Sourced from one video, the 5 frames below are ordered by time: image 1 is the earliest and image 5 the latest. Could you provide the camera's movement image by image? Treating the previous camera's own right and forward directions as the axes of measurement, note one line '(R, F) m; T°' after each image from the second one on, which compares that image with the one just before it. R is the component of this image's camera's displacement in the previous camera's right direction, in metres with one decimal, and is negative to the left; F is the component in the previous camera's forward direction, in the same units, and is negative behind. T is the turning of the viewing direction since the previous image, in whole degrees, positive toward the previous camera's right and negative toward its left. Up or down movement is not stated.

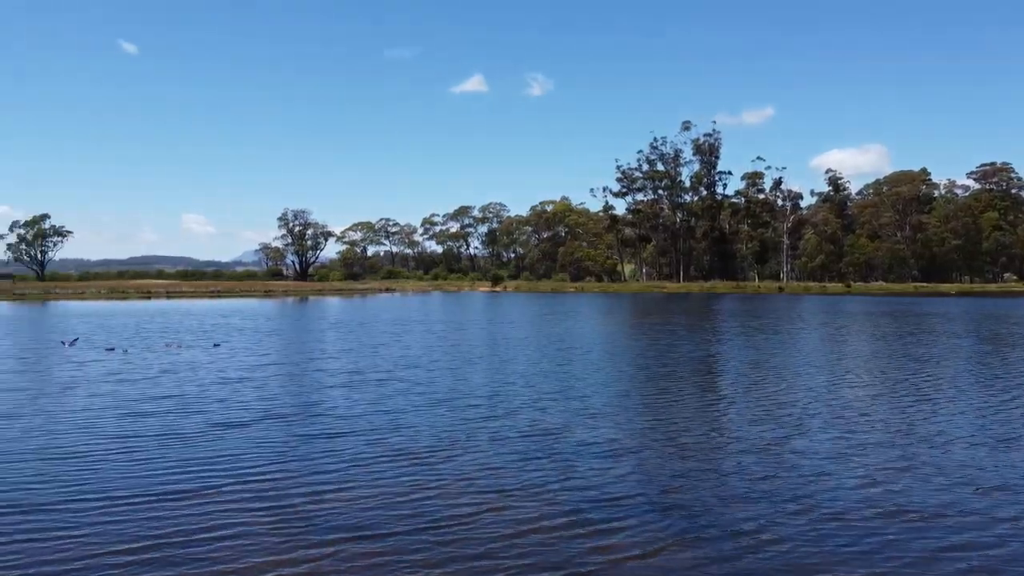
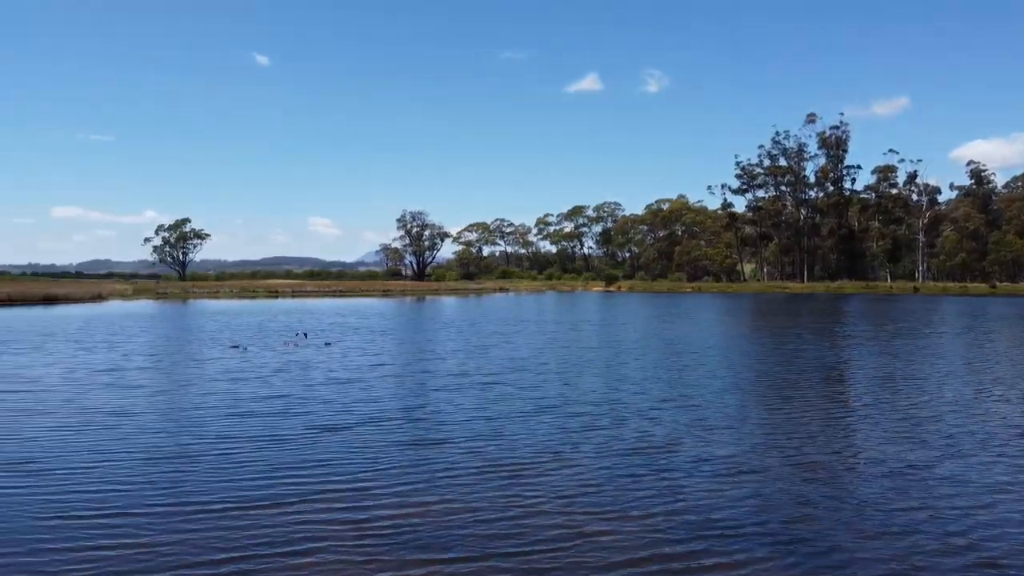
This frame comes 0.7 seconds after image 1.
(+0.1, +0.7) m; -8°
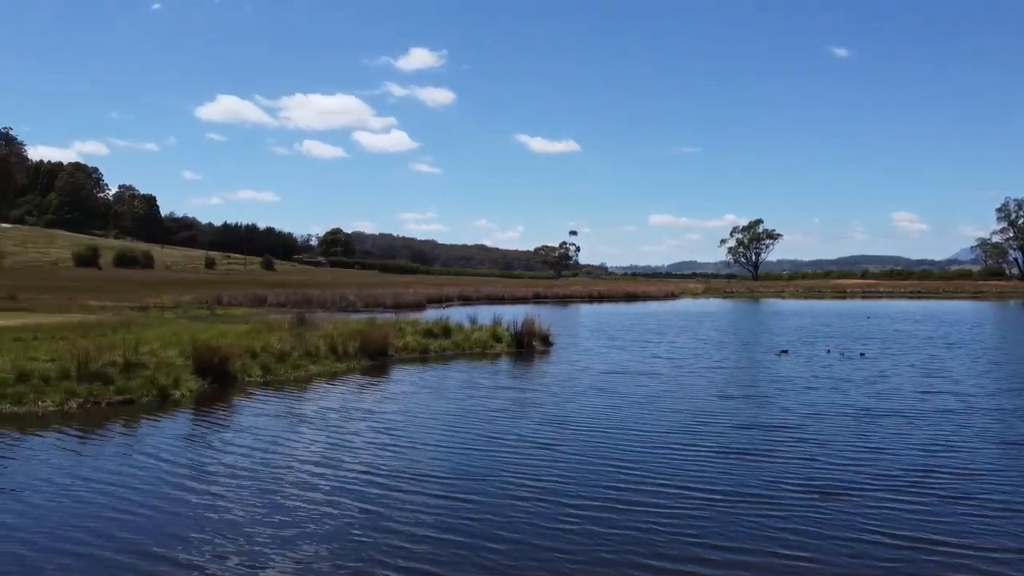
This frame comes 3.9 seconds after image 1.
(+0.1, +3.8) m; -40°
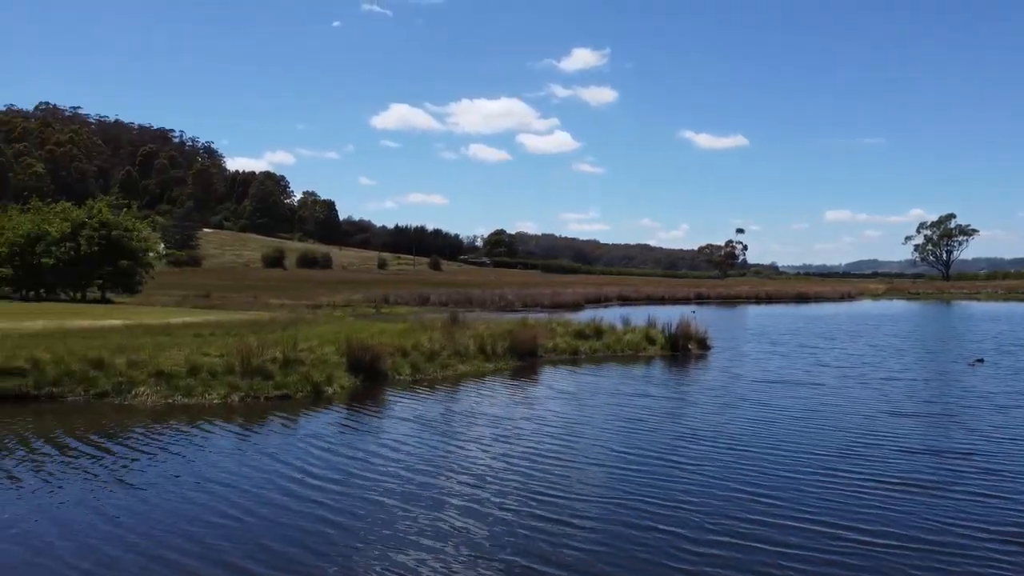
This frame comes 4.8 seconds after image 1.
(+0.4, +0.8) m; -12°
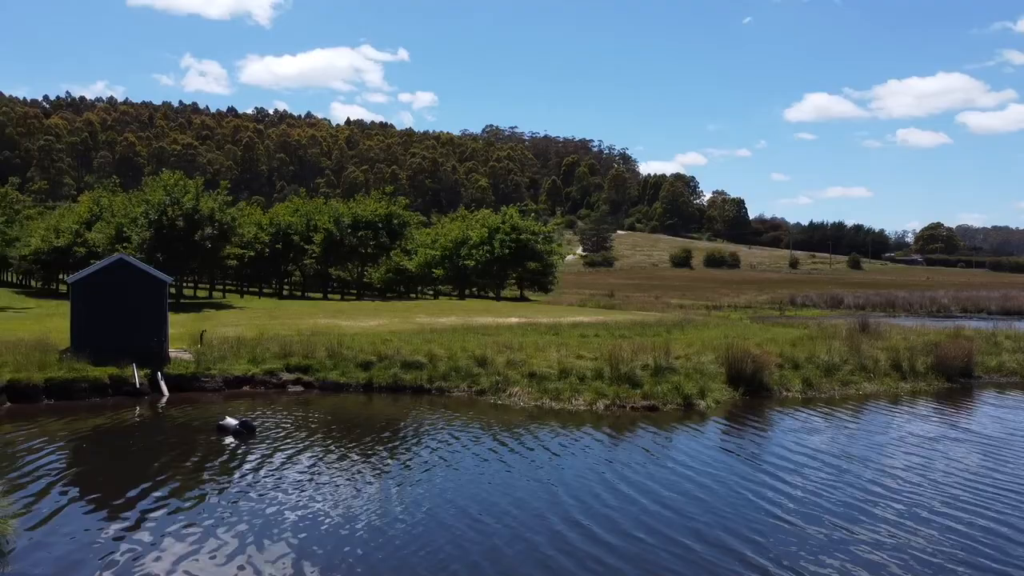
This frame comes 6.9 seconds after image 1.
(+0.4, +2.5) m; -29°
